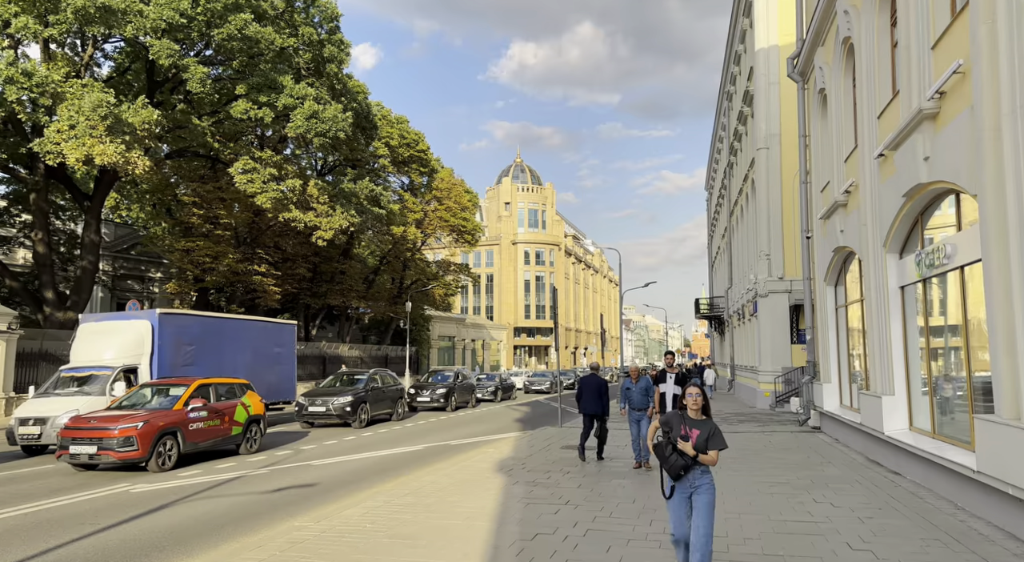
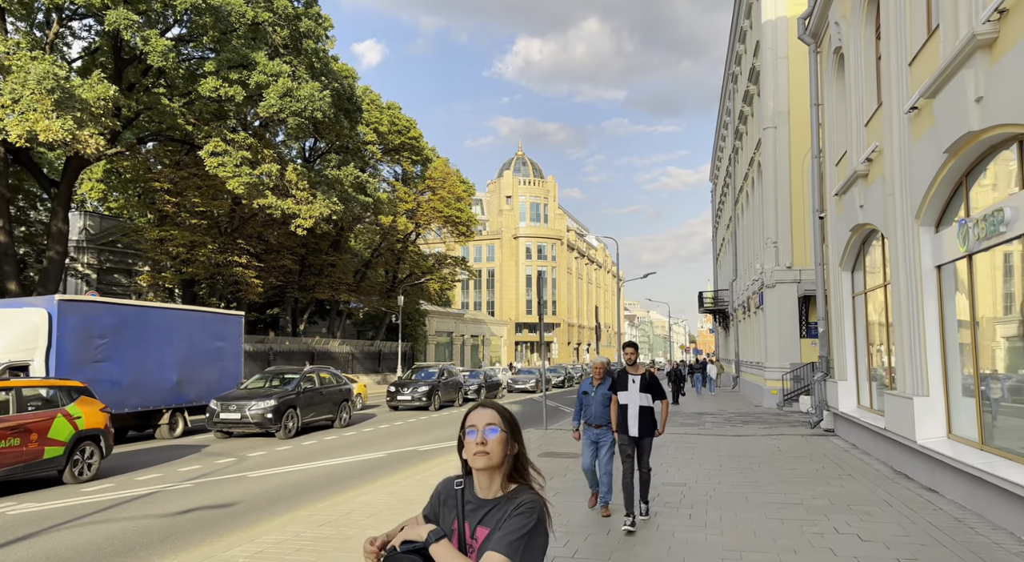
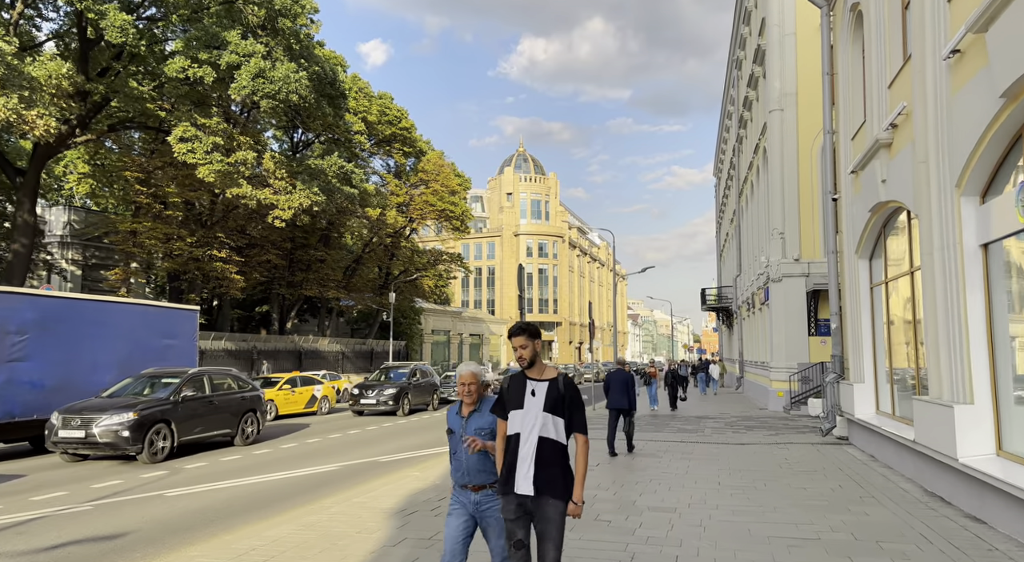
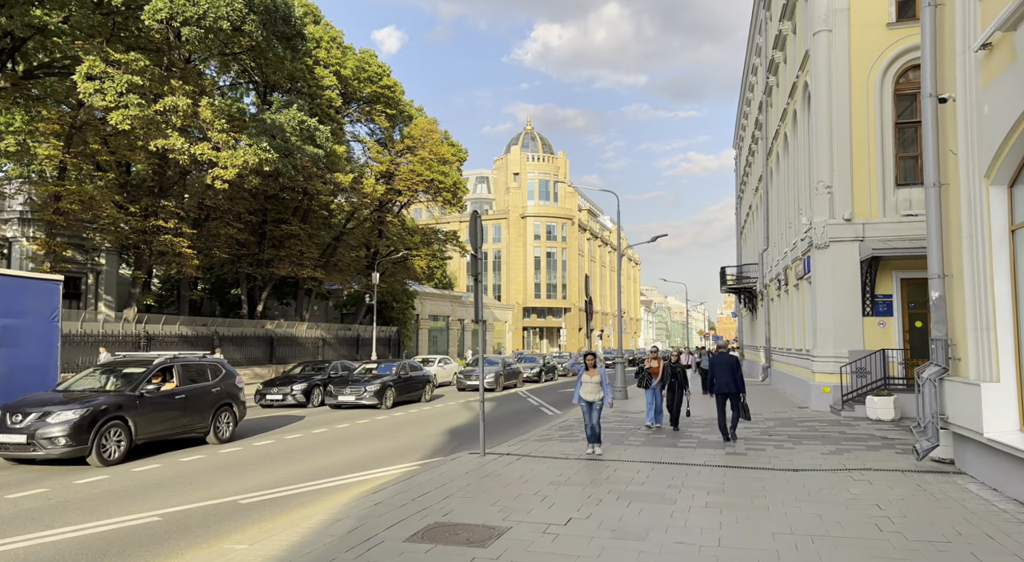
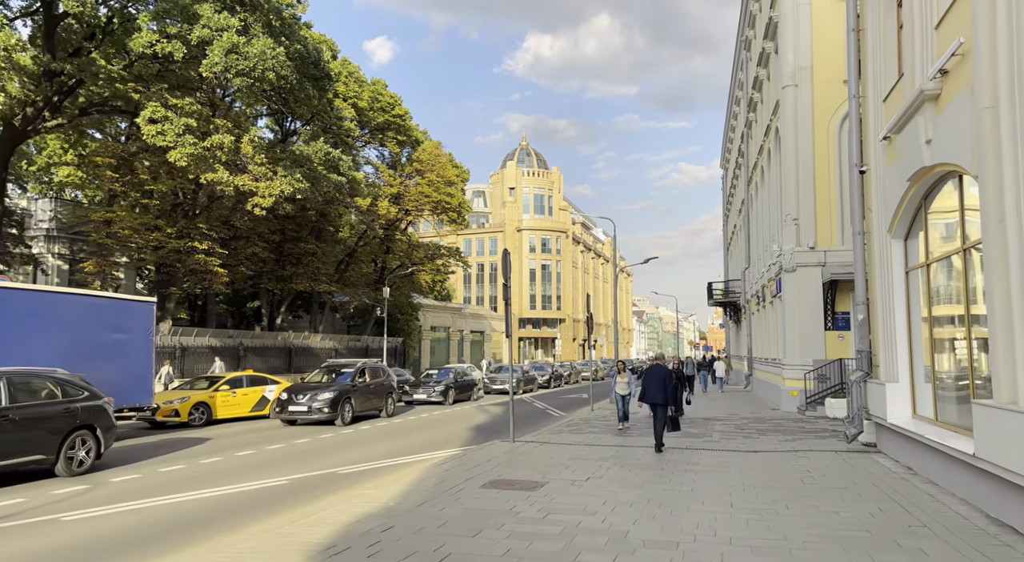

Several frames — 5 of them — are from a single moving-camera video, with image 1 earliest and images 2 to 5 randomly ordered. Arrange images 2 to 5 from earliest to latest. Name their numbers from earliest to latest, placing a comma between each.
2, 3, 5, 4
